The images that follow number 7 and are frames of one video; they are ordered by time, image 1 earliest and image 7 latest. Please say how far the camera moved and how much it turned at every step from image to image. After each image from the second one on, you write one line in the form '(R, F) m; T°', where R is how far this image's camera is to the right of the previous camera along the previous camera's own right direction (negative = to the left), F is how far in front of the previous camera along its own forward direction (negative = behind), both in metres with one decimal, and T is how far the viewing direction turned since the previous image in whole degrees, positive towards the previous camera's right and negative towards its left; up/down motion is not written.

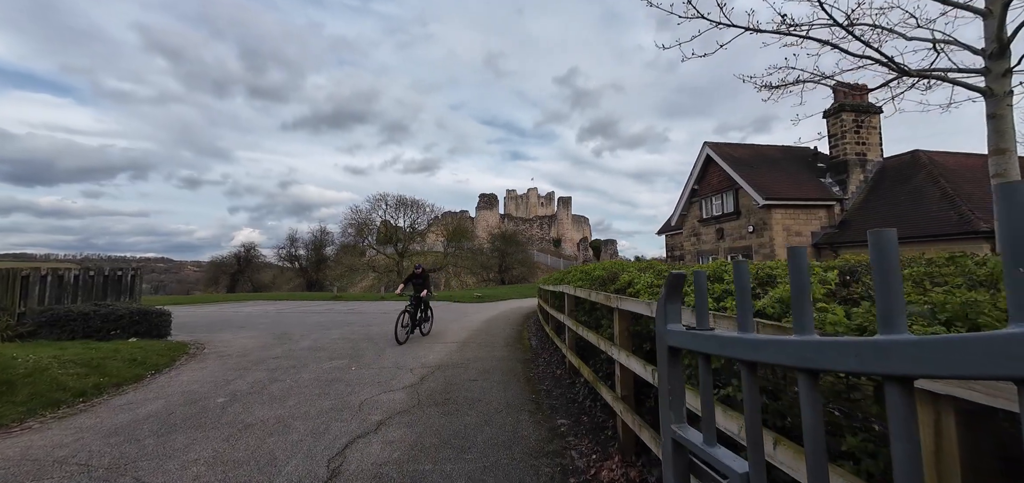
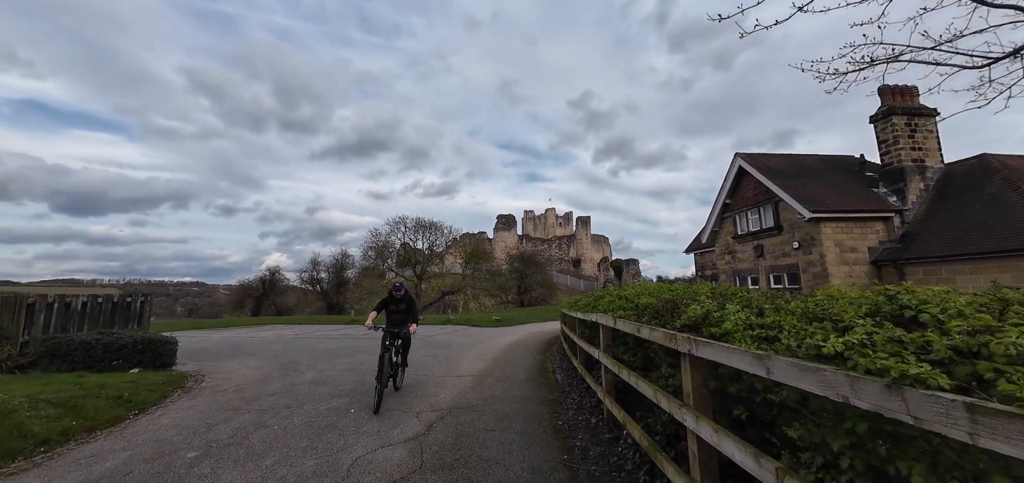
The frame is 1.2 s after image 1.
(0.0, +0.7) m; -3°
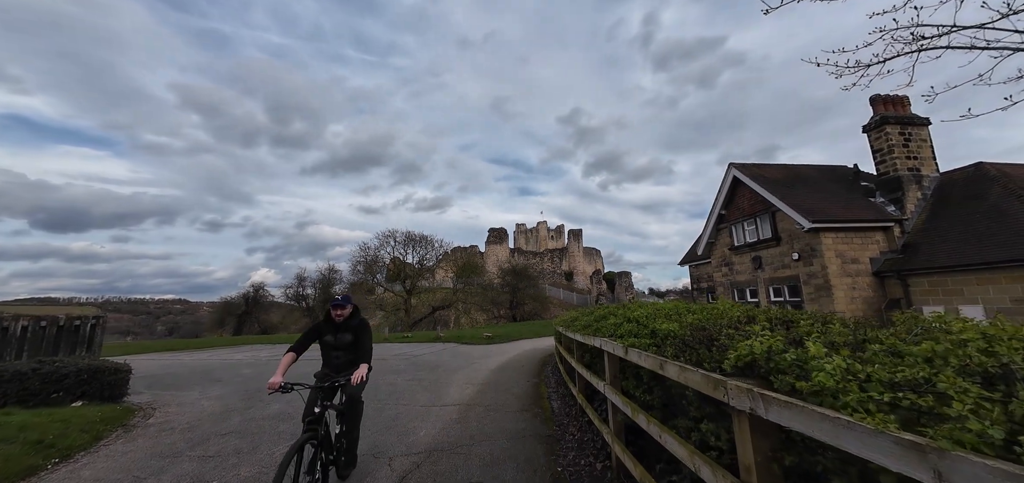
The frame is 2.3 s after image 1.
(0.0, +0.5) m; +1°
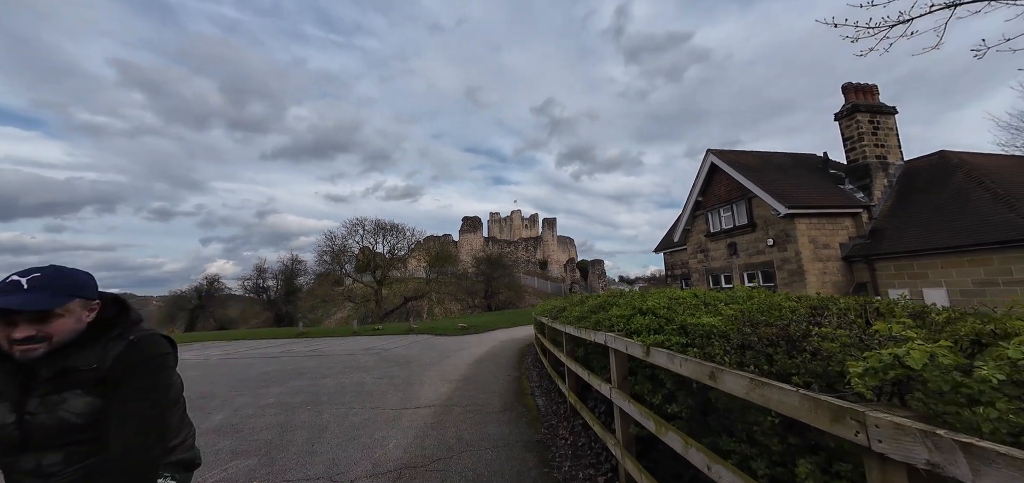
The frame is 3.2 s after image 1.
(-0.1, +0.5) m; +4°
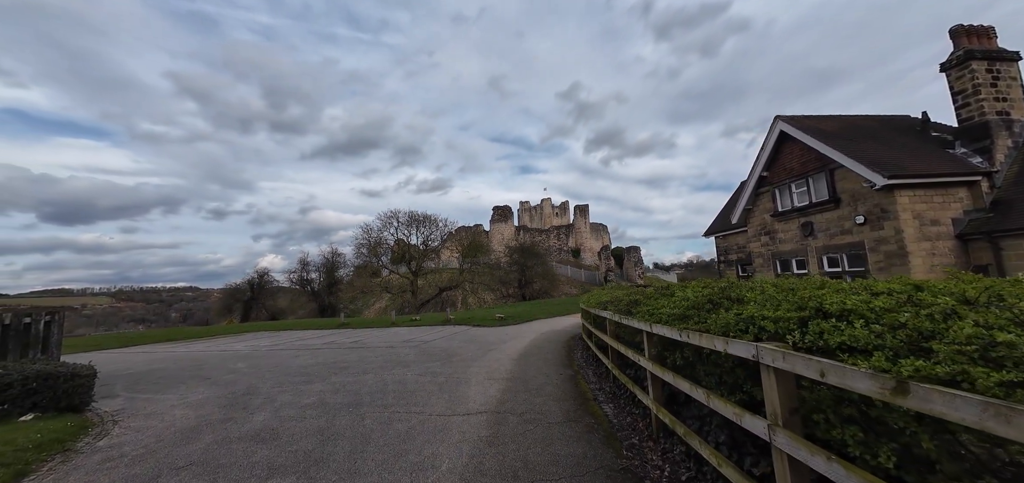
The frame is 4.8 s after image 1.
(-0.3, +0.8) m; -5°
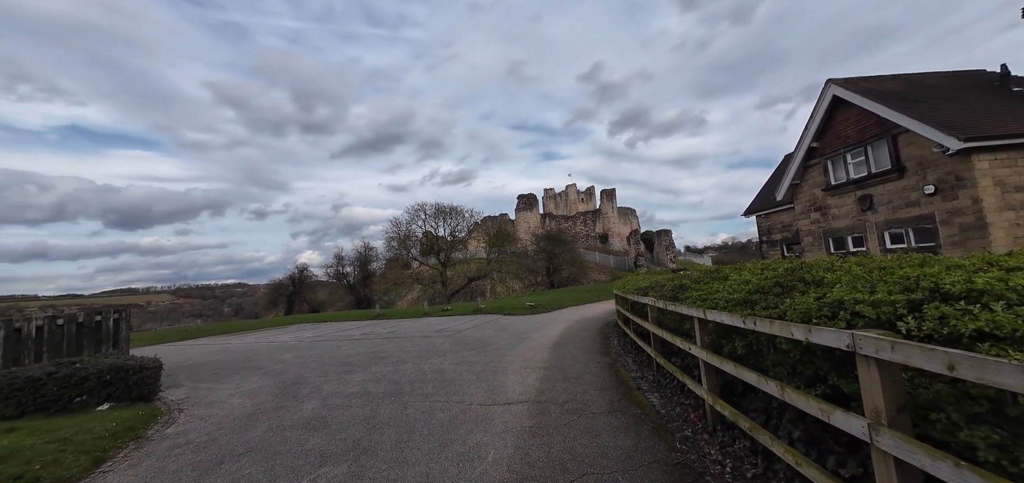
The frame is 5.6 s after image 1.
(-0.2, +0.2) m; -4°
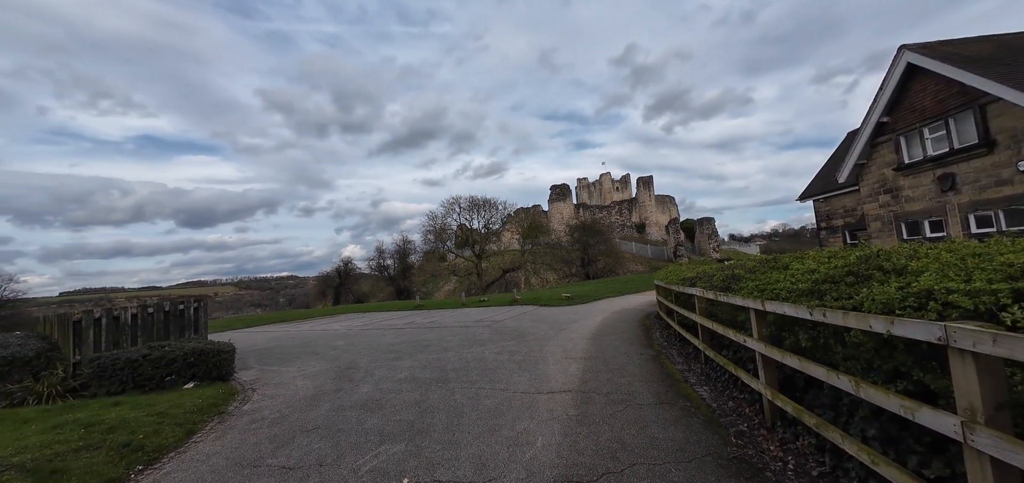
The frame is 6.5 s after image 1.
(-0.2, 0.0) m; -5°
